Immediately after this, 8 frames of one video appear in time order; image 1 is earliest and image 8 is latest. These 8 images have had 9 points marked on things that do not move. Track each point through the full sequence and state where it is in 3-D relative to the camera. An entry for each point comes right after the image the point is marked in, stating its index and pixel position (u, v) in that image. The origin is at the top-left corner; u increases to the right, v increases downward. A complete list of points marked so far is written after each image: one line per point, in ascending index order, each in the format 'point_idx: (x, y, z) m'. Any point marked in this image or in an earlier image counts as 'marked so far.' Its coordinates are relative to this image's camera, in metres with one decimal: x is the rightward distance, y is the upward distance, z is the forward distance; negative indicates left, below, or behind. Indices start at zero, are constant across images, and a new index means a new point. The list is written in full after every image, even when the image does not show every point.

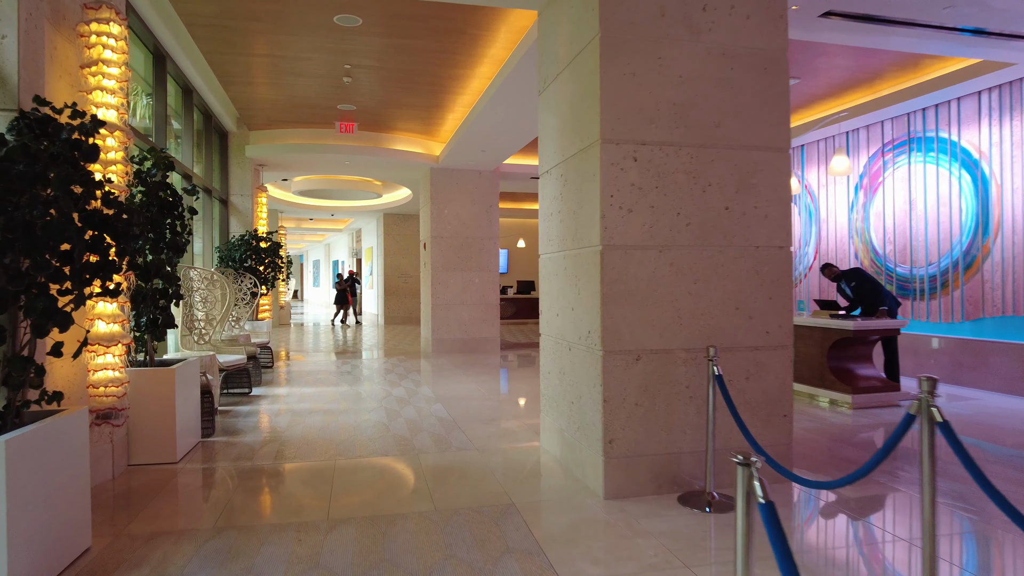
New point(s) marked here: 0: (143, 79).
0: (-3.1, +1.8, +5.5) m
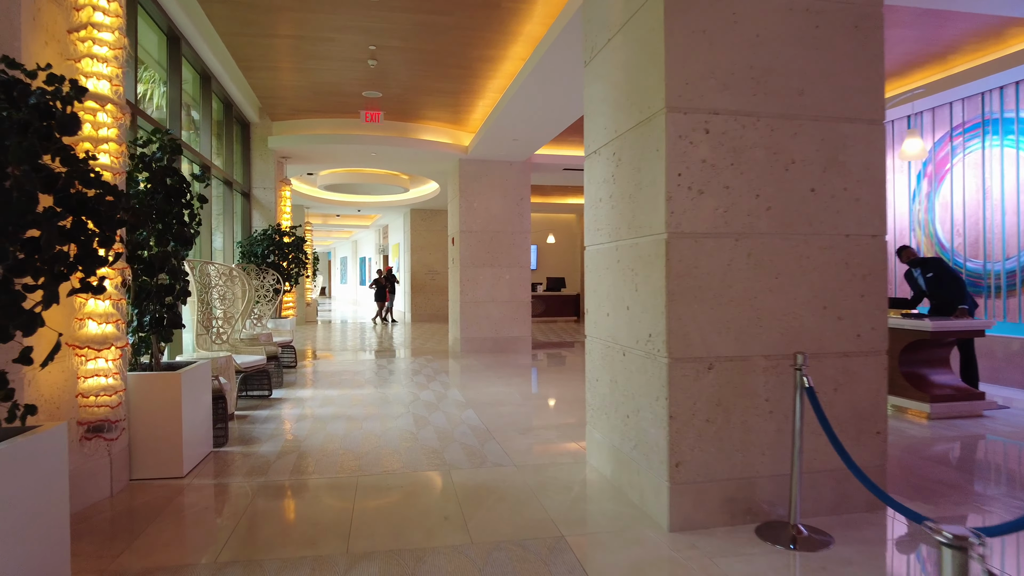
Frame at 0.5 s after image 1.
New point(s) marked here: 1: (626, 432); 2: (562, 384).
0: (-2.8, +1.8, +5.2) m
1: (+0.5, -0.6, +2.9) m
2: (+0.5, -1.0, +6.5) m
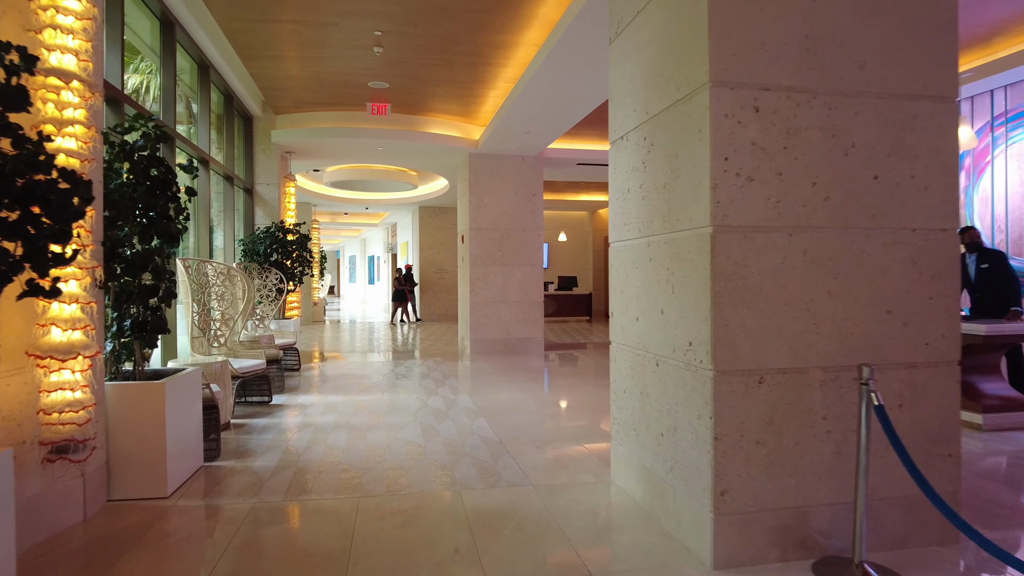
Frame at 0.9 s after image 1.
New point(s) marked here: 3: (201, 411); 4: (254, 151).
0: (-2.7, +1.8, +4.9) m
1: (+0.6, -0.6, +2.6) m
2: (+0.6, -1.0, +6.2) m
3: (-1.7, -0.7, +3.6) m
4: (-3.1, +1.6, +7.9) m
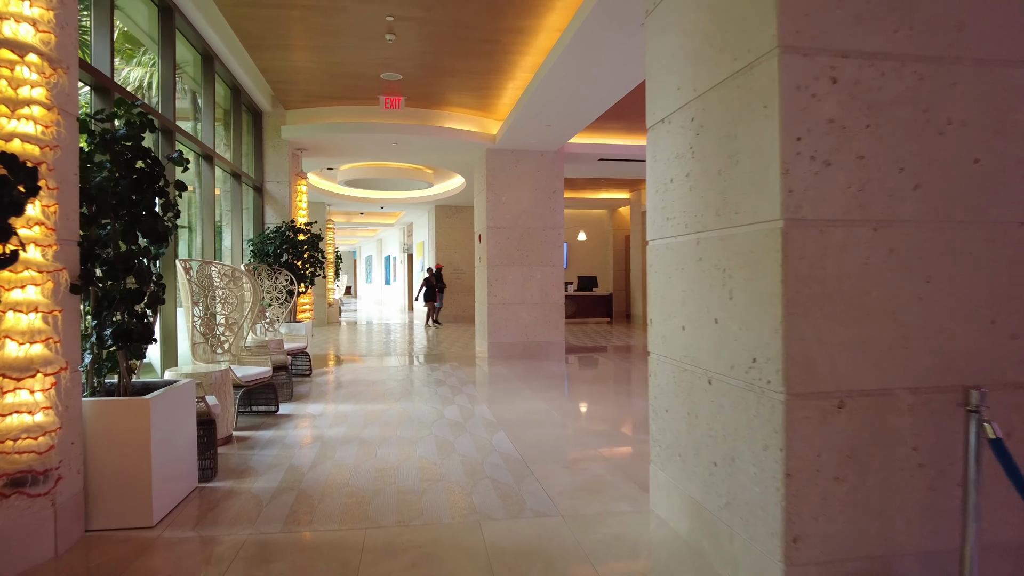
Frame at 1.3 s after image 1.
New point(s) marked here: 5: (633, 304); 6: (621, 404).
0: (-2.6, +1.8, +4.6) m
1: (+0.7, -0.7, +2.2) m
2: (+0.8, -1.0, +5.8) m
3: (-1.6, -0.7, +3.3) m
4: (-2.9, +1.6, +7.6) m
5: (+2.6, -0.4, +13.9) m
6: (+0.9, -1.0, +5.5) m
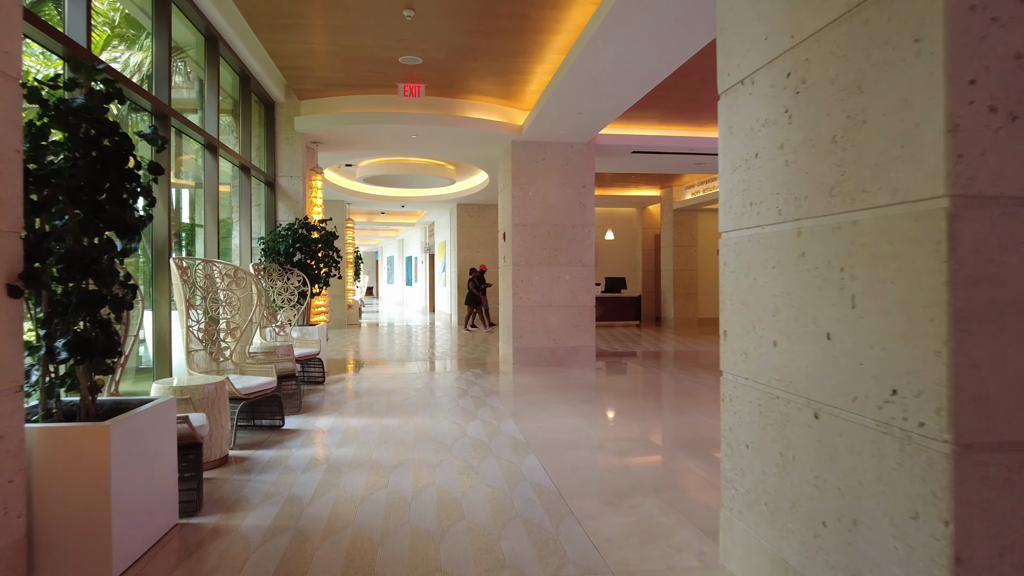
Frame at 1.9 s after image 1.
0: (-2.4, +1.8, +4.2) m
1: (+0.8, -0.7, +1.7) m
2: (+1.0, -1.0, +5.3) m
3: (-1.4, -0.7, +2.8) m
4: (-2.6, +1.6, +7.2) m
5: (+3.1, -0.4, +13.3) m
6: (+1.1, -1.0, +5.0) m
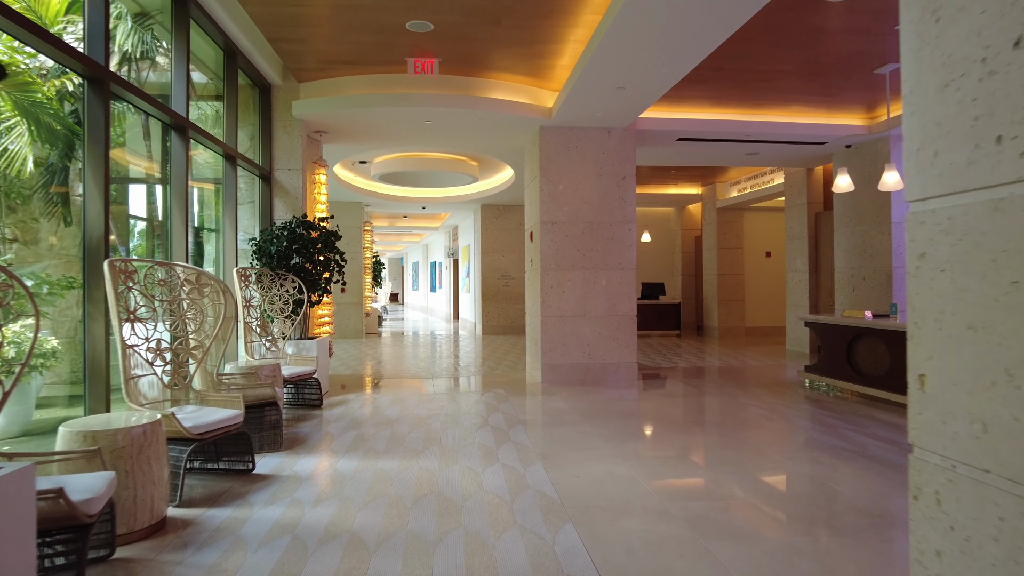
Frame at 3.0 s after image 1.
0: (-2.2, +1.7, +3.3) m
1: (+0.8, -0.7, +0.7) m
2: (+1.2, -1.0, +4.2) m
3: (-1.3, -0.7, +1.9) m
4: (-2.3, +1.5, +6.3) m
5: (+3.6, -0.5, +12.2) m
6: (+1.3, -1.0, +3.9) m
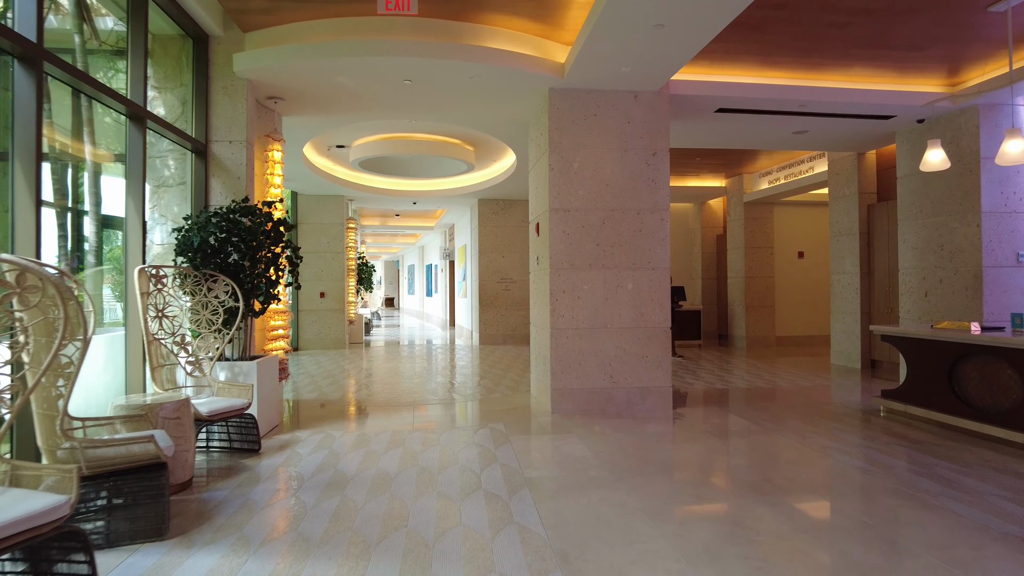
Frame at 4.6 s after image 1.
0: (-2.2, +1.7, +2.0) m
1: (+0.8, -0.7, -0.7) m
2: (+1.2, -1.1, +2.9) m
3: (-1.3, -0.7, +0.5) m
4: (-2.3, +1.5, +5.0) m
5: (+3.6, -0.6, +10.9) m
6: (+1.3, -1.1, +2.6) m
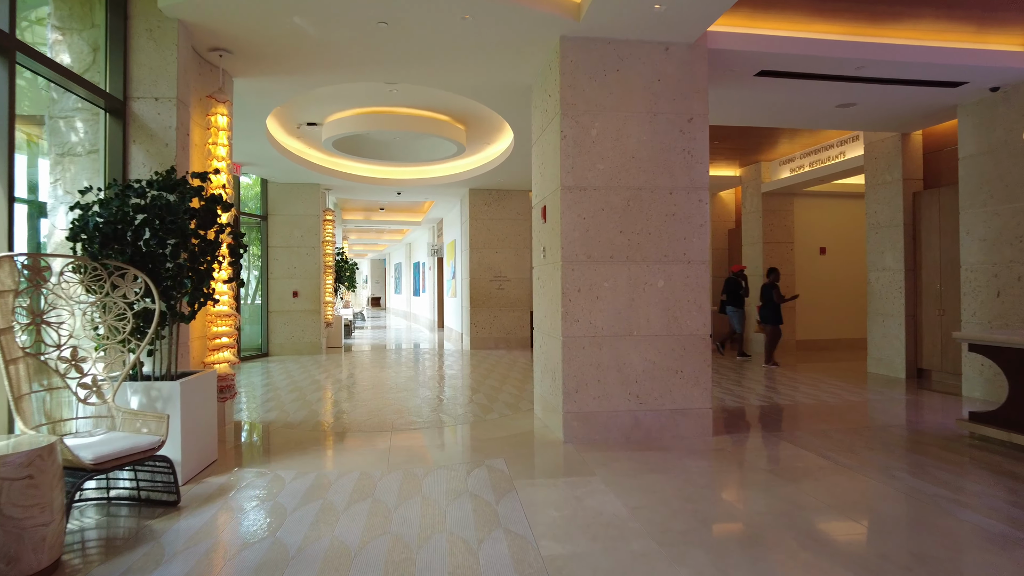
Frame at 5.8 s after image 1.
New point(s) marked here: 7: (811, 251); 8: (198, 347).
0: (-2.1, +1.7, +0.9) m
1: (+0.9, -0.7, -1.7) m
2: (+1.3, -1.0, +1.9) m
3: (-1.2, -0.7, -0.5) m
4: (-2.3, +1.5, +3.9) m
5: (+3.5, -0.6, +9.9) m
6: (+1.4, -1.0, +1.6) m
7: (+4.5, +0.6, +9.8) m
8: (-2.1, -0.4, +4.3) m
